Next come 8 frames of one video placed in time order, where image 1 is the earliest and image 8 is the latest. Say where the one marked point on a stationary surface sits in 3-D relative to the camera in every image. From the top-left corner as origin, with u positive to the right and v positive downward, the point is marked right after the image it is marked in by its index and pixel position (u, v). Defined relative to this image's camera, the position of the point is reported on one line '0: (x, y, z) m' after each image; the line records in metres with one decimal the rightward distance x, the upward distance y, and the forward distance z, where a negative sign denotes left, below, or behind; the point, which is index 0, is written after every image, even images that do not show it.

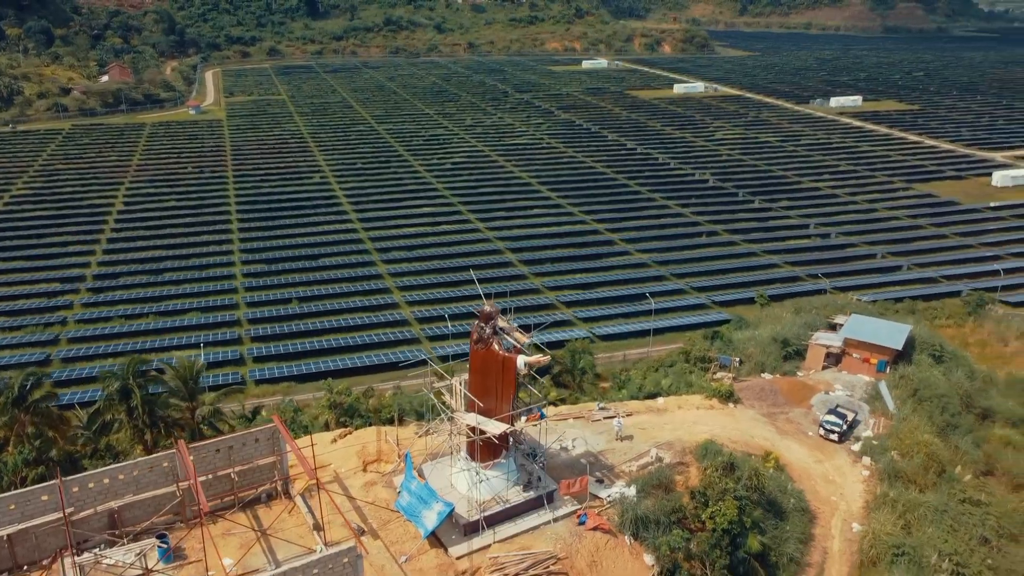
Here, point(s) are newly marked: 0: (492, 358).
0: (-0.3, -1.1, +12.5) m
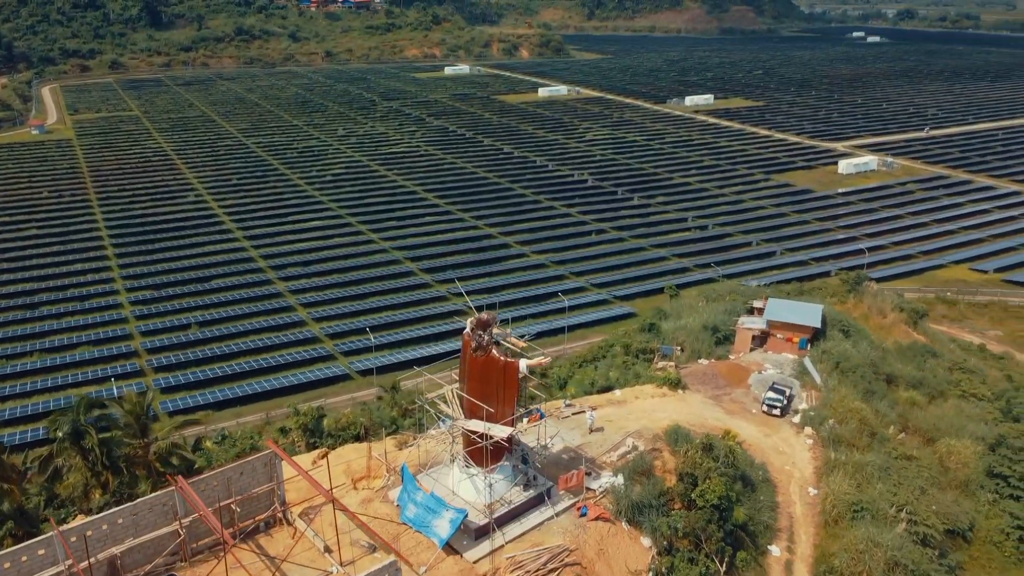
0: (-0.3, -1.2, +12.9) m
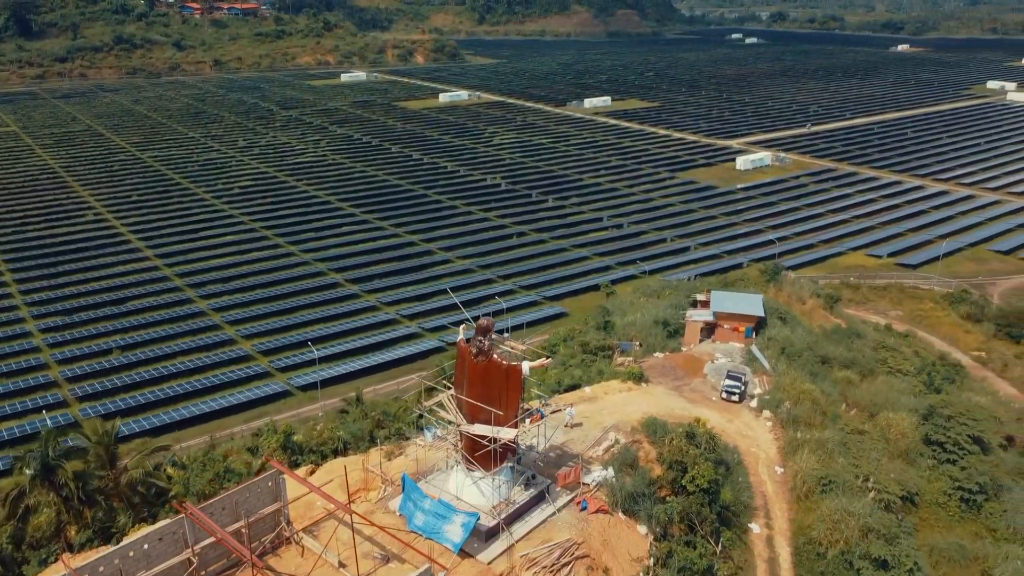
0: (-0.3, -1.3, +13.2) m
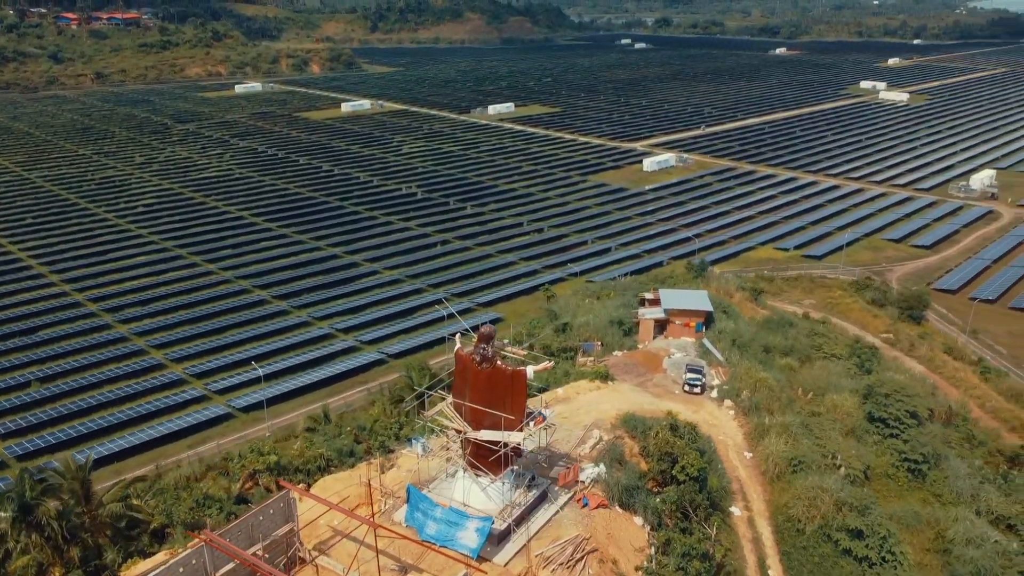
0: (-0.2, -1.5, +13.5) m
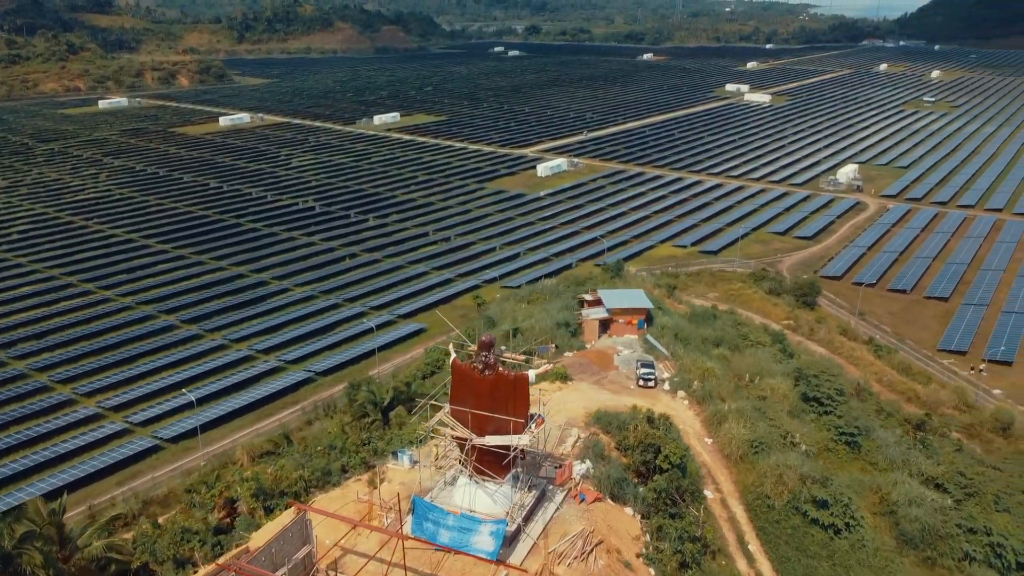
0: (-0.2, -1.6, +13.9) m
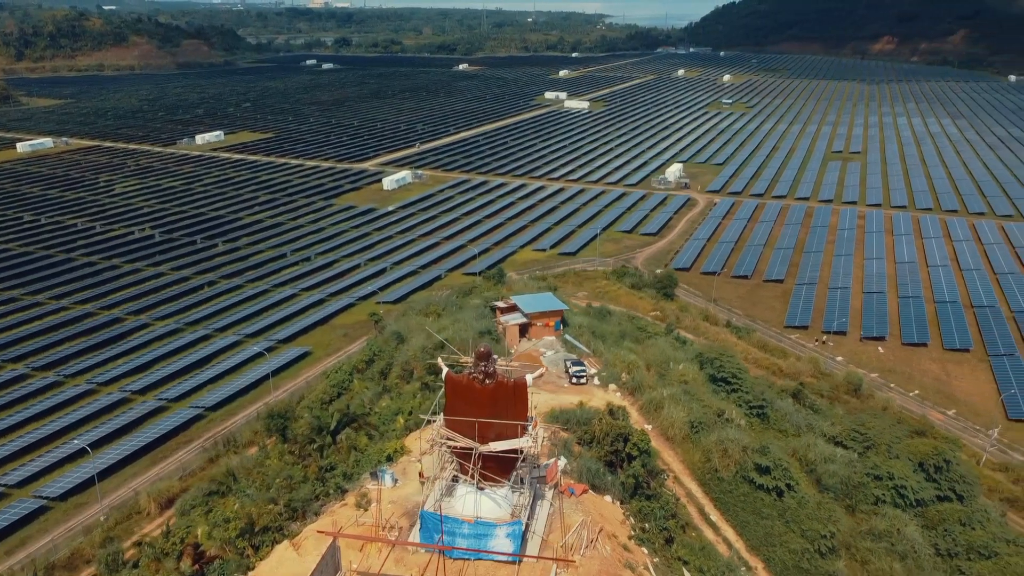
0: (-0.2, -1.8, +14.5) m
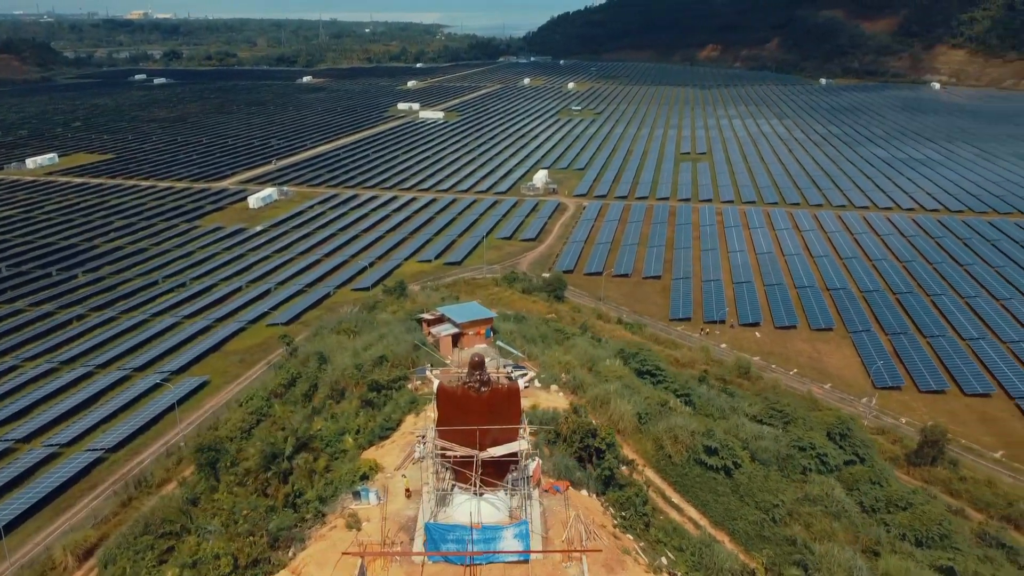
0: (-0.3, -2.0, +15.0) m
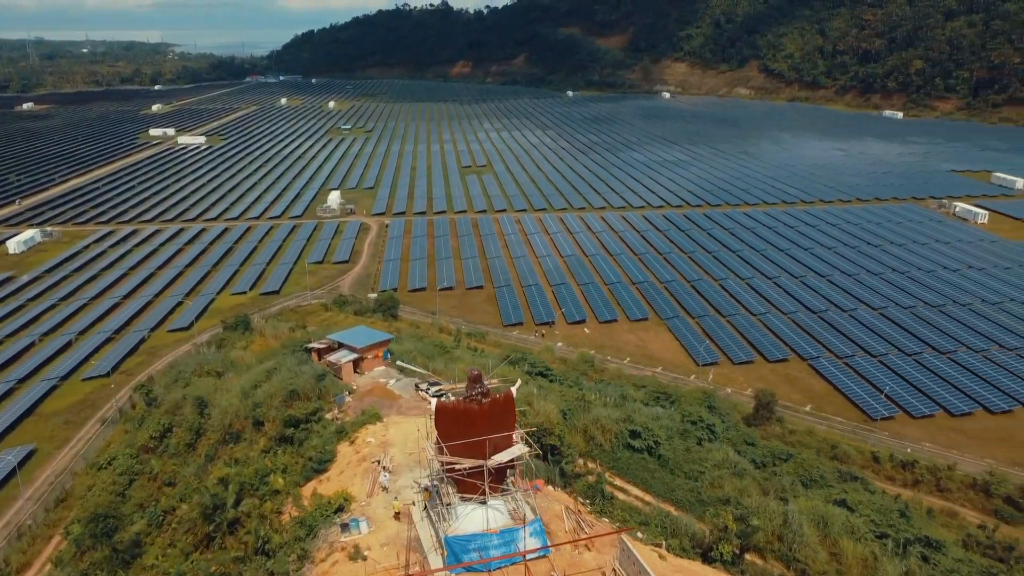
0: (-0.3, -2.3, +15.7) m
